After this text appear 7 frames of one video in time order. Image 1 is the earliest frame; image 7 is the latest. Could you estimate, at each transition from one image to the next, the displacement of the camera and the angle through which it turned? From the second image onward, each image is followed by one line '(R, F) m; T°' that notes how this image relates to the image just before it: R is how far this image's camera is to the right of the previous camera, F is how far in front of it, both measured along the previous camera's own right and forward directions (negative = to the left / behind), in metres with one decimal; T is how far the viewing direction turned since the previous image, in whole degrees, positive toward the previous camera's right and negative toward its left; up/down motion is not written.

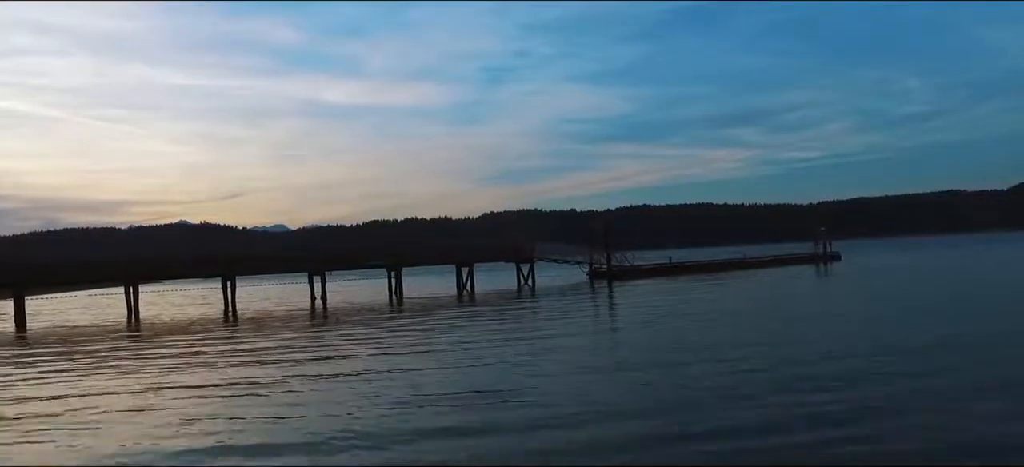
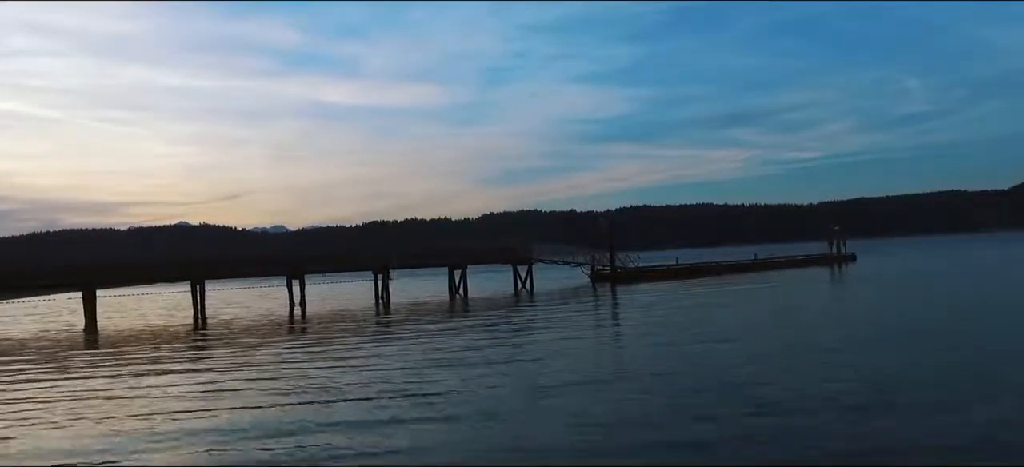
(-2.9, -5.2) m; 0°
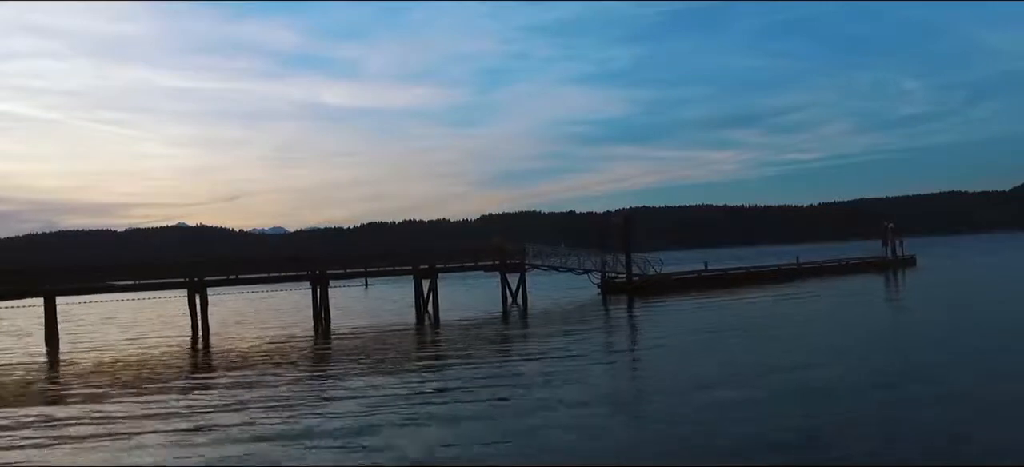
(+0.4, +8.6) m; 0°
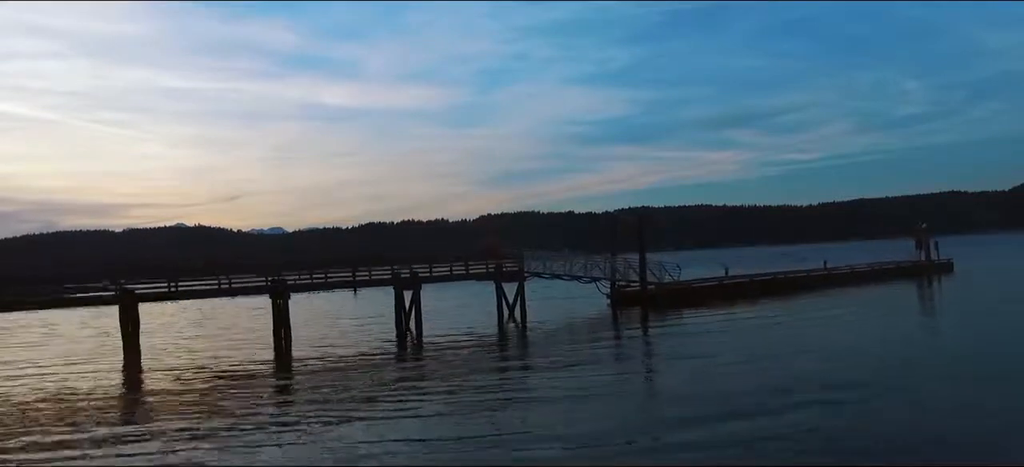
(+0.1, +3.9) m; 0°
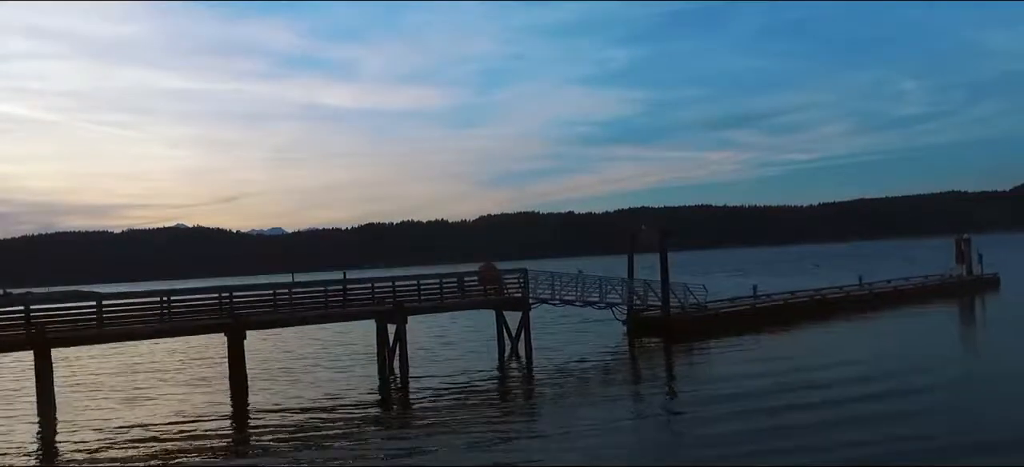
(-0.1, +3.6) m; 0°
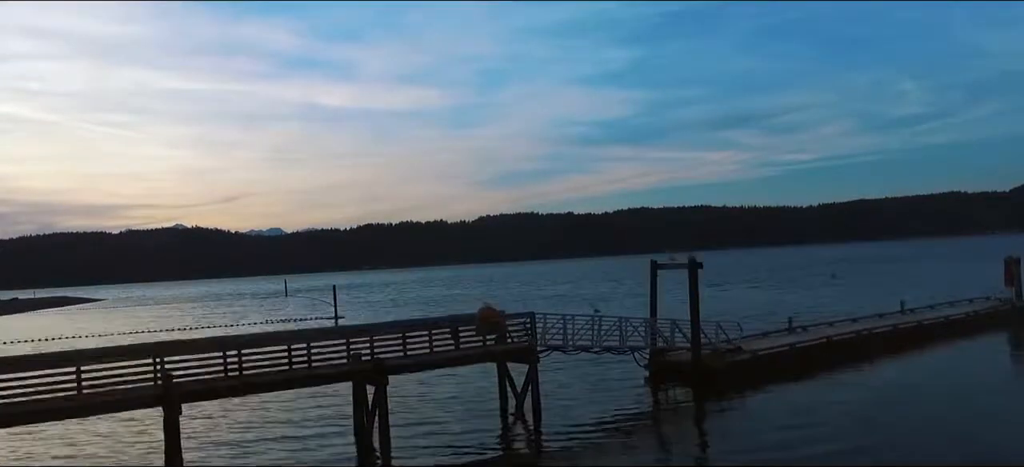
(-0.1, +3.5) m; 0°
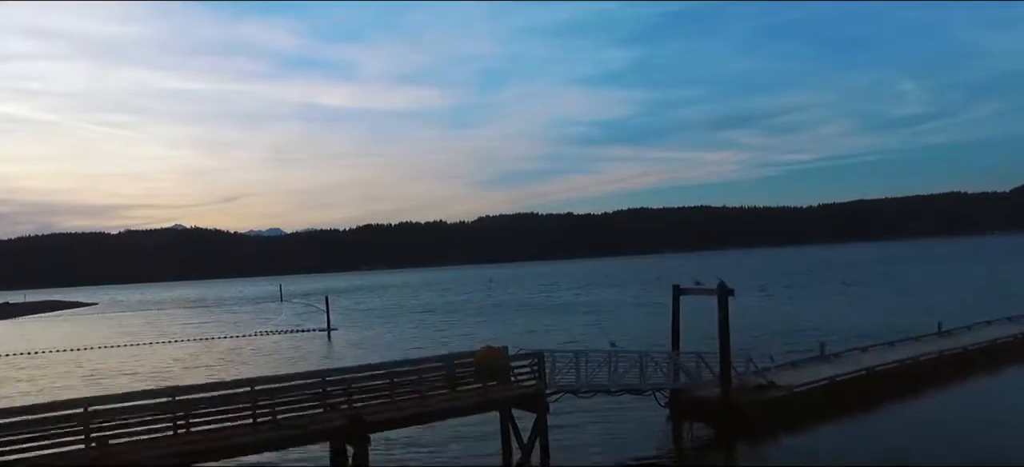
(-0.1, +2.5) m; 0°
